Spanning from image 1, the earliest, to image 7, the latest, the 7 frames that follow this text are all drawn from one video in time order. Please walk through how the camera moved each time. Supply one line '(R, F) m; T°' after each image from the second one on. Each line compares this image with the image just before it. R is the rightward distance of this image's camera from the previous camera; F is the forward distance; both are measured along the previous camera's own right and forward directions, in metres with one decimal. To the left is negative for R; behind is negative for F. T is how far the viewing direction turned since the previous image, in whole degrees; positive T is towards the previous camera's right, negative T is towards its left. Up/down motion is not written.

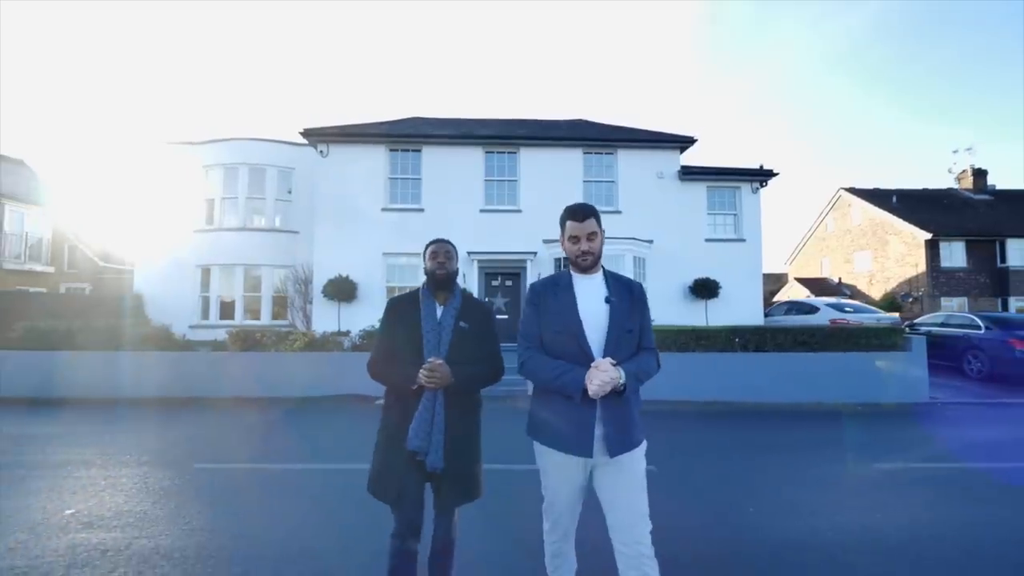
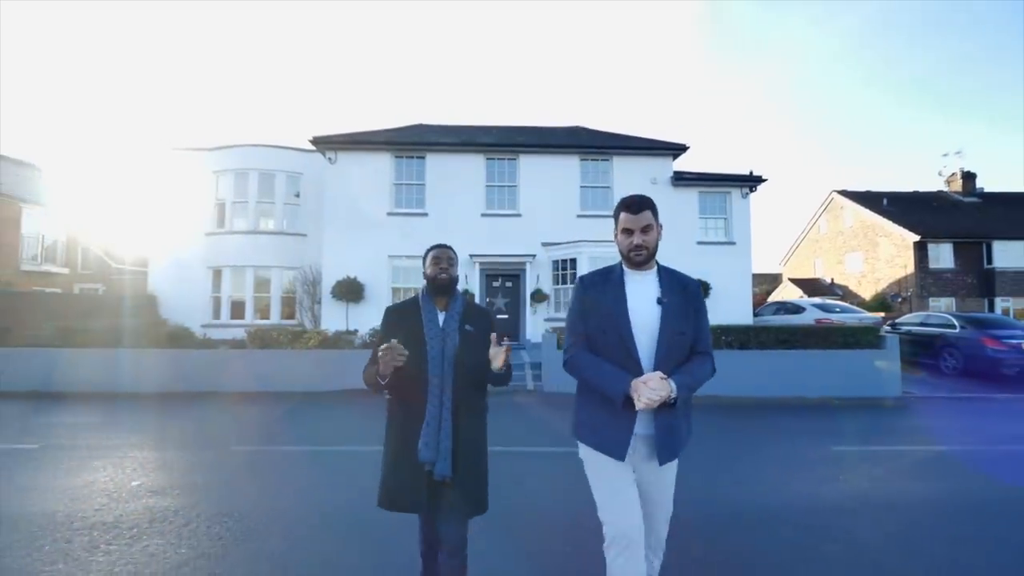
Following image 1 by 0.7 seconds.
(0.0, -0.8) m; 0°
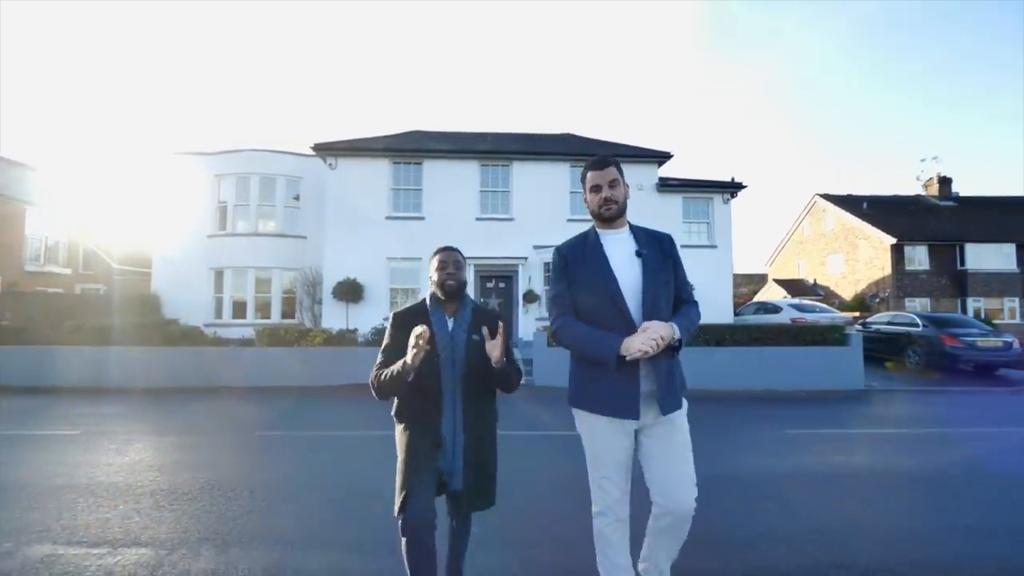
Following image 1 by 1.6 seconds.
(0.0, -0.9) m; +1°
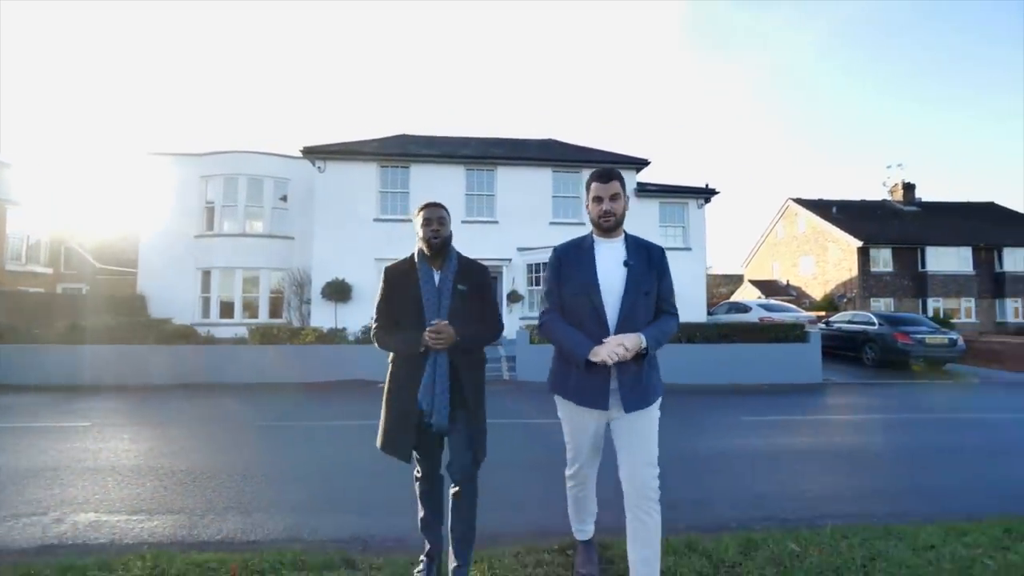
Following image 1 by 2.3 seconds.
(0.0, -0.7) m; +2°
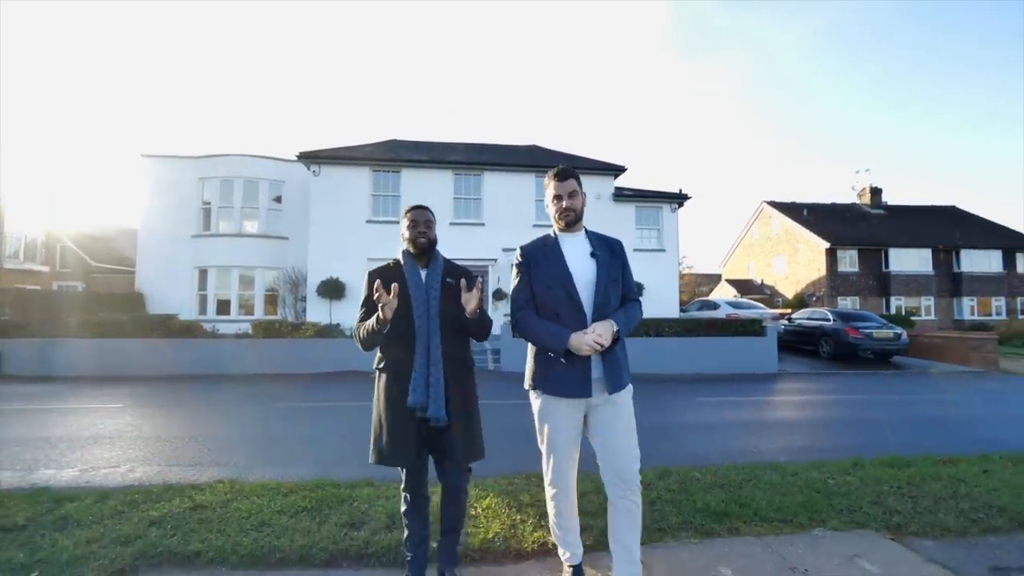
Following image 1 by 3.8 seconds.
(0.0, -1.2) m; +1°
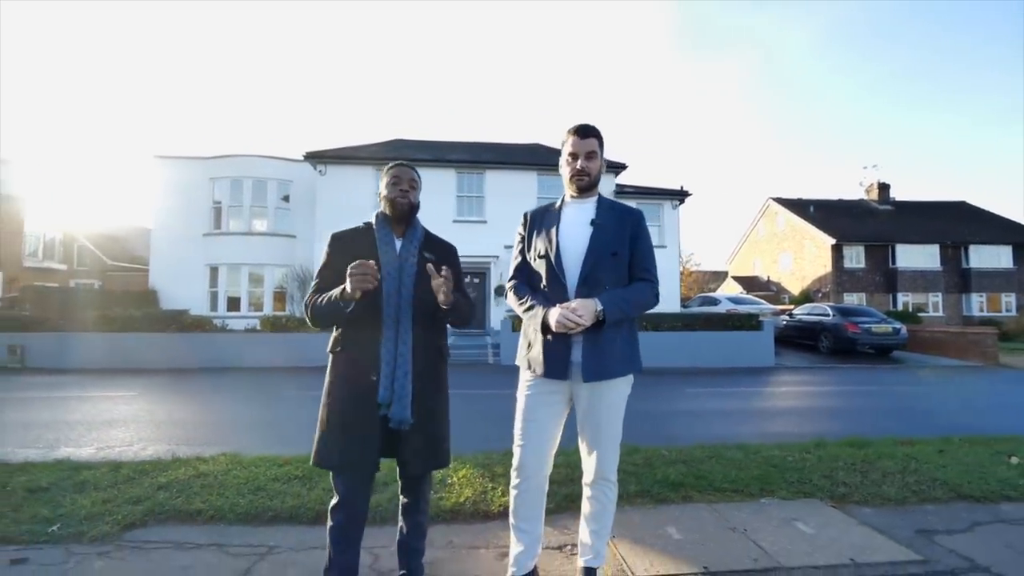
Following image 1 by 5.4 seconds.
(+0.3, -0.3) m; -1°
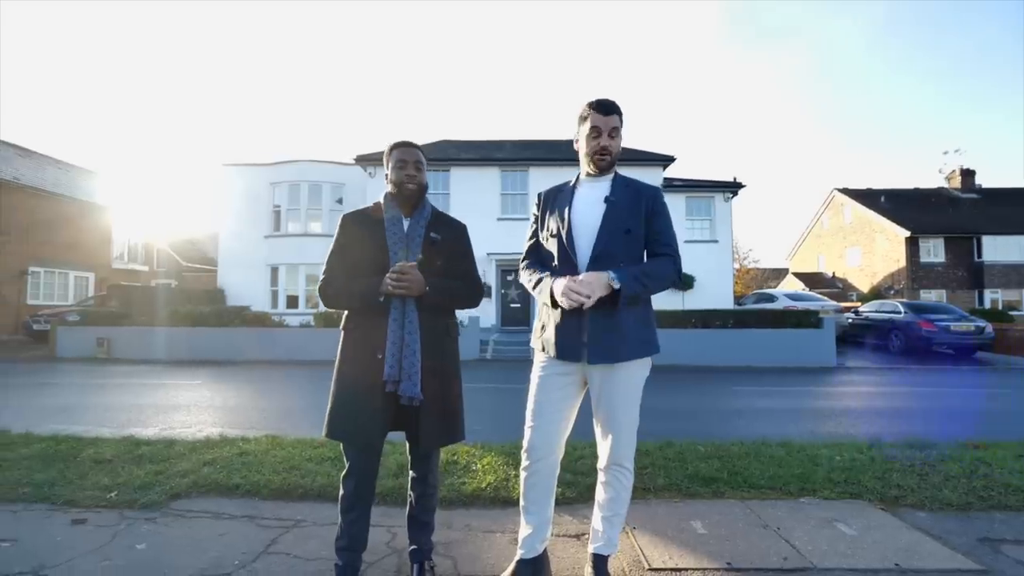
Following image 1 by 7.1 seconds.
(+0.2, +0.2) m; -5°
